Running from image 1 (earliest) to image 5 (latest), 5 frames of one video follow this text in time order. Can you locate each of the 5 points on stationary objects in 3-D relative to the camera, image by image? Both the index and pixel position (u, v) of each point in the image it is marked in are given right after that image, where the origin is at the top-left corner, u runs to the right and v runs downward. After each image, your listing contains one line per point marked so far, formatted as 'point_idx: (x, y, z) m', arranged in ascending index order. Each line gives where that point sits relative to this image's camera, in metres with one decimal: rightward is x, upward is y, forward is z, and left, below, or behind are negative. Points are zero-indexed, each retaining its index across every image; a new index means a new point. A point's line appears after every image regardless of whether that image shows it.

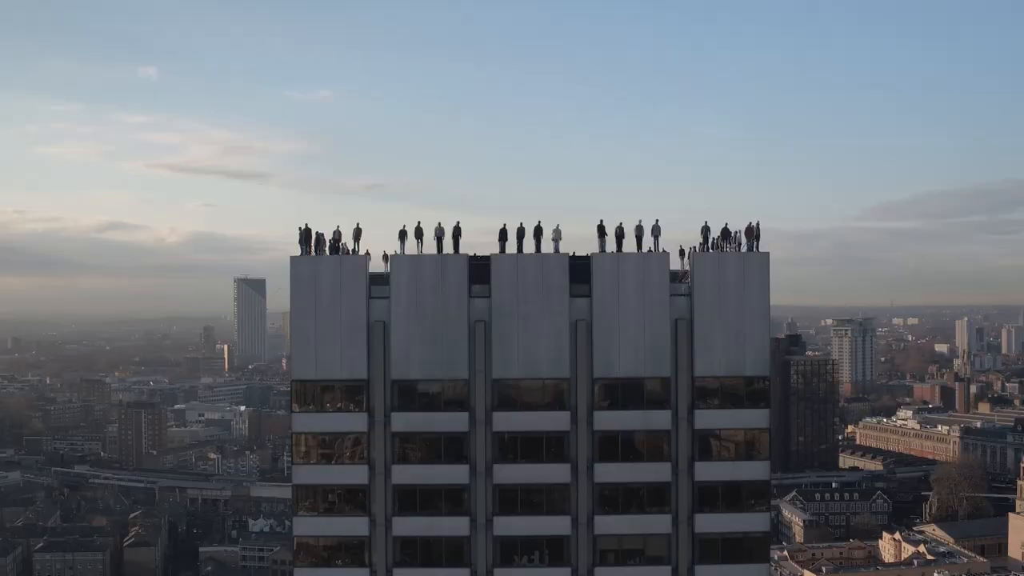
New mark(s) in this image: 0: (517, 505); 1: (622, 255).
0: (+0.1, -3.4, +15.0) m
1: (+1.7, +0.5, +15.2) m
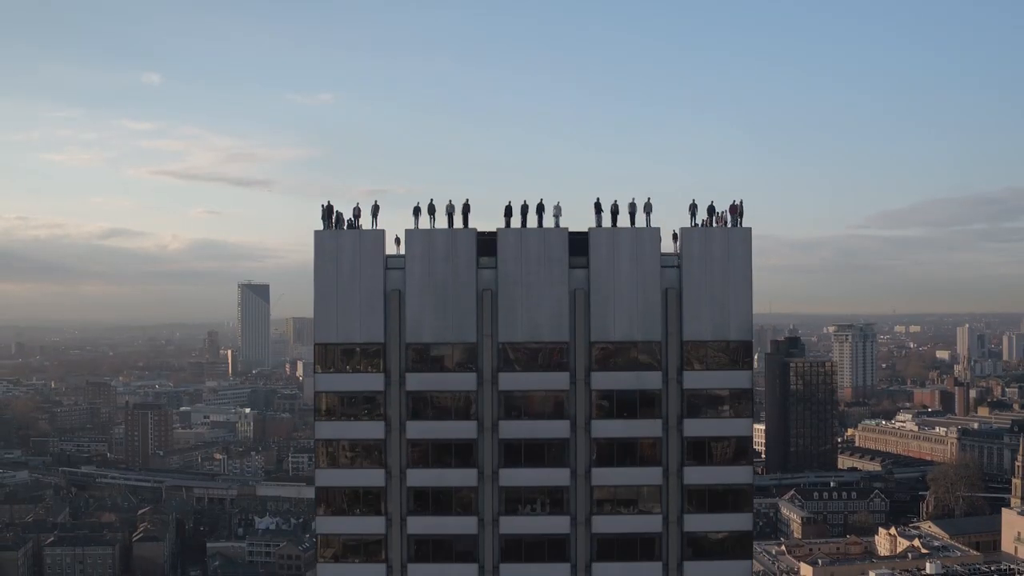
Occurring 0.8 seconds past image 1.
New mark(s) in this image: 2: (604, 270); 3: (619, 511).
0: (+0.1, -2.9, +16.4) m
1: (+1.8, +1.0, +16.6) m
2: (+1.6, +0.3, +16.6) m
3: (+1.8, -3.8, +16.4) m
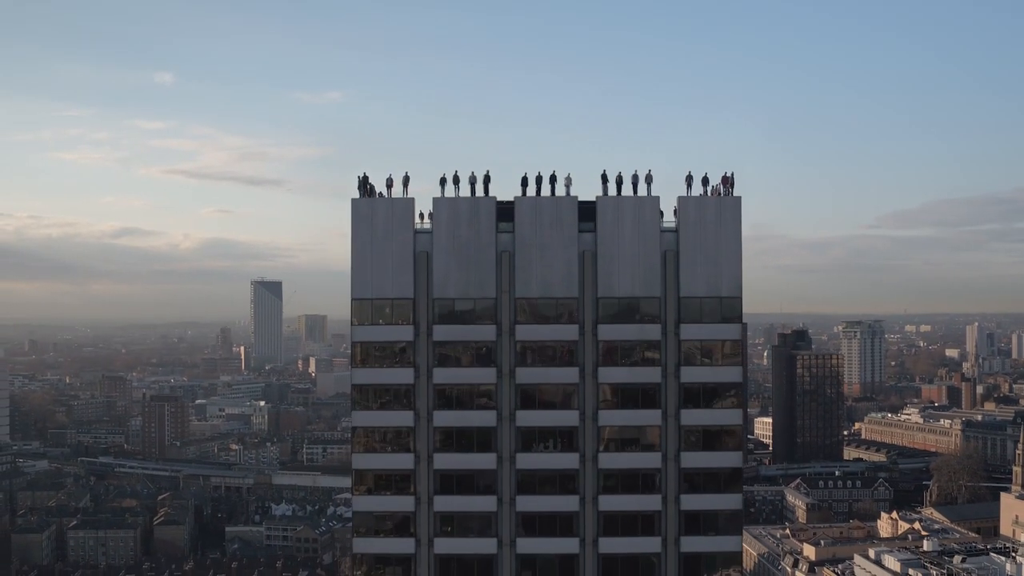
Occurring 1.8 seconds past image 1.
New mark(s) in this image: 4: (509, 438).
0: (+0.4, -2.2, +18.4) m
1: (+2.1, +1.8, +18.5) m
2: (+1.9, +1.0, +18.5) m
3: (+2.1, -3.1, +18.4) m
4: (-0.1, -2.9, +18.3) m
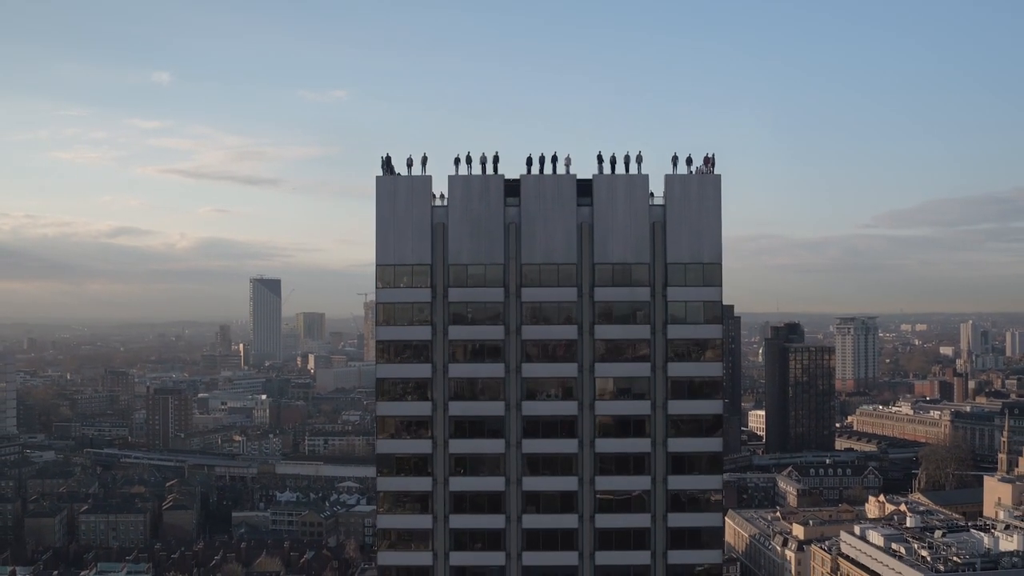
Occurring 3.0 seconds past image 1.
0: (+0.6, -1.5, +20.7) m
1: (+2.3, +2.5, +20.9) m
2: (+2.0, +1.7, +20.9) m
3: (+2.3, -2.4, +20.7) m
4: (+0.1, -2.2, +20.7) m
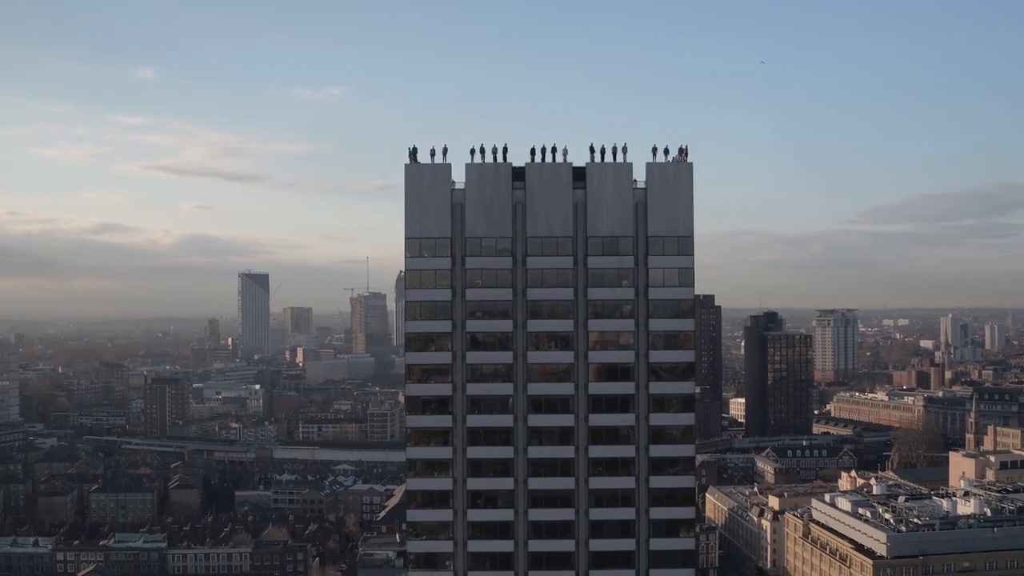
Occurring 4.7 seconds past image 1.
0: (+0.8, -0.7, +24.8) m
1: (+2.4, +3.3, +25.0) m
2: (+2.2, +2.5, +25.0) m
3: (+2.5, -1.6, +24.9) m
4: (+0.3, -1.4, +24.8) m
